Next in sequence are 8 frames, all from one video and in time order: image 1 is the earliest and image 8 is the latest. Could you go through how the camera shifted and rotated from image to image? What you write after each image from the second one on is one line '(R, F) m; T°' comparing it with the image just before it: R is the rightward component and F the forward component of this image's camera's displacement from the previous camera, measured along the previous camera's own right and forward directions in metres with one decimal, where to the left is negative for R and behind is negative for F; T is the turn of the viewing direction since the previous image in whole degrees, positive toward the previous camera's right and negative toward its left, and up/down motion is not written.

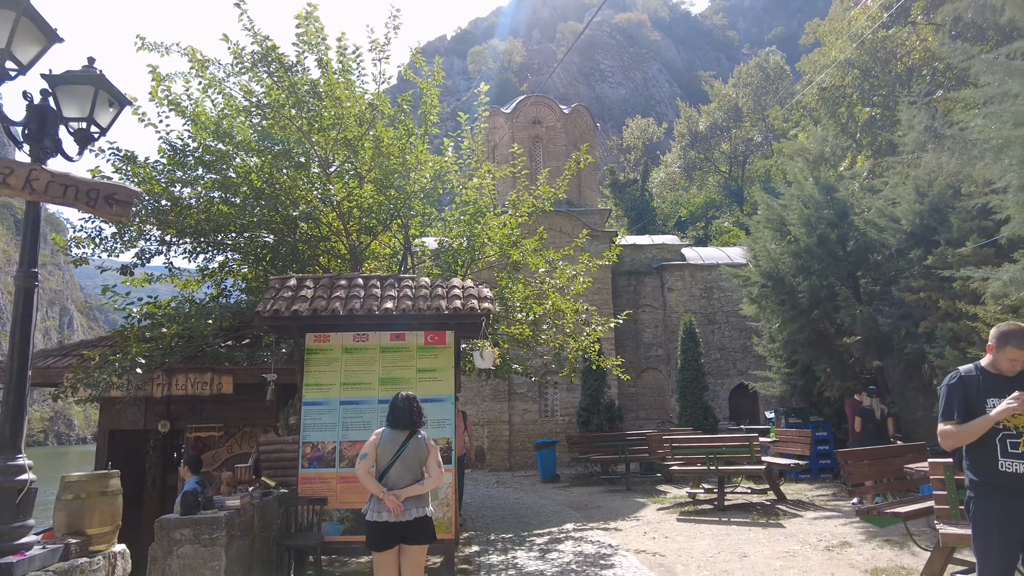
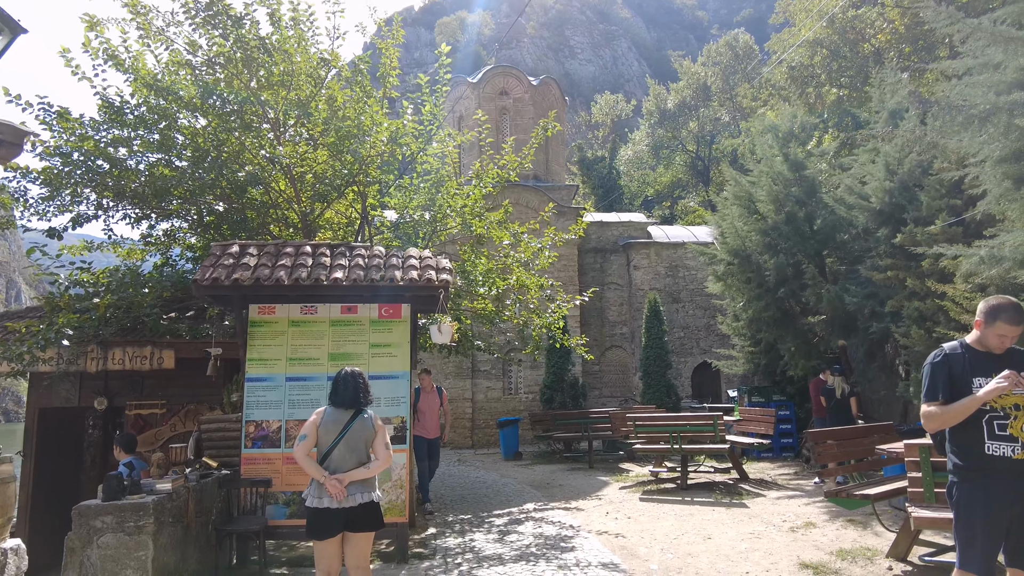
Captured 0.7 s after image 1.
(+0.1, +0.4) m; +3°
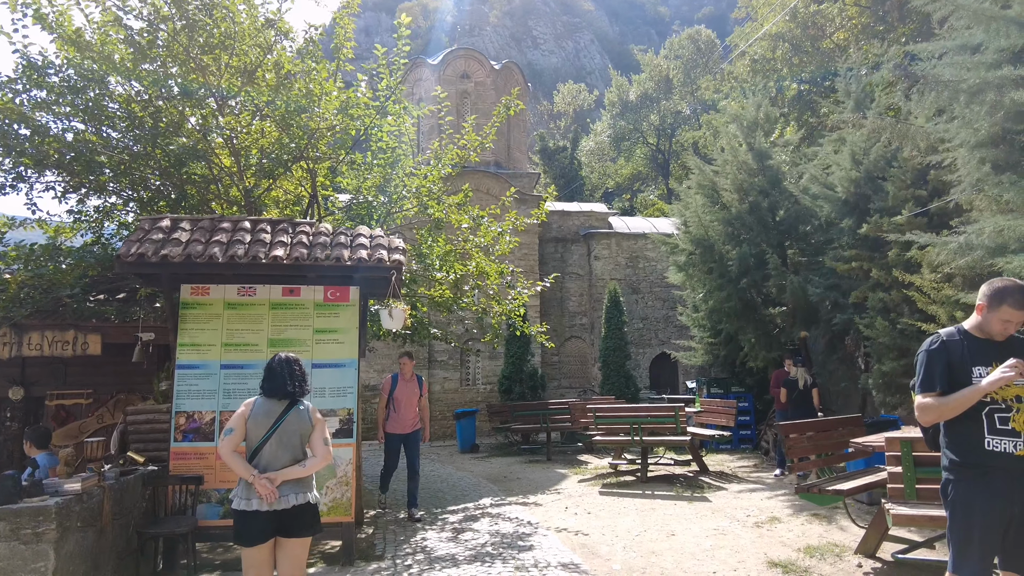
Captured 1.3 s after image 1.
(0.0, +0.4) m; +4°
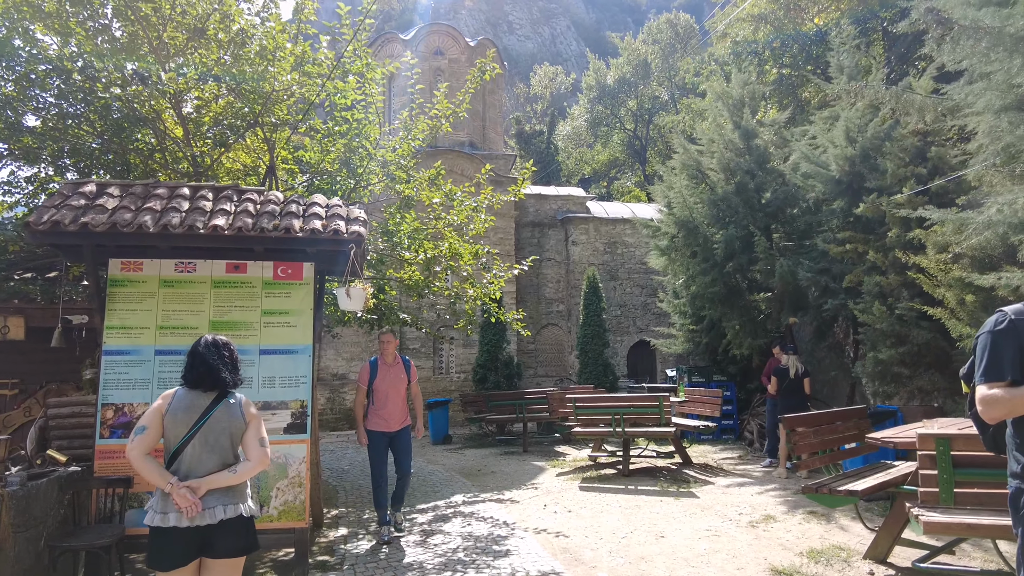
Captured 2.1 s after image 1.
(0.0, +0.6) m; +2°
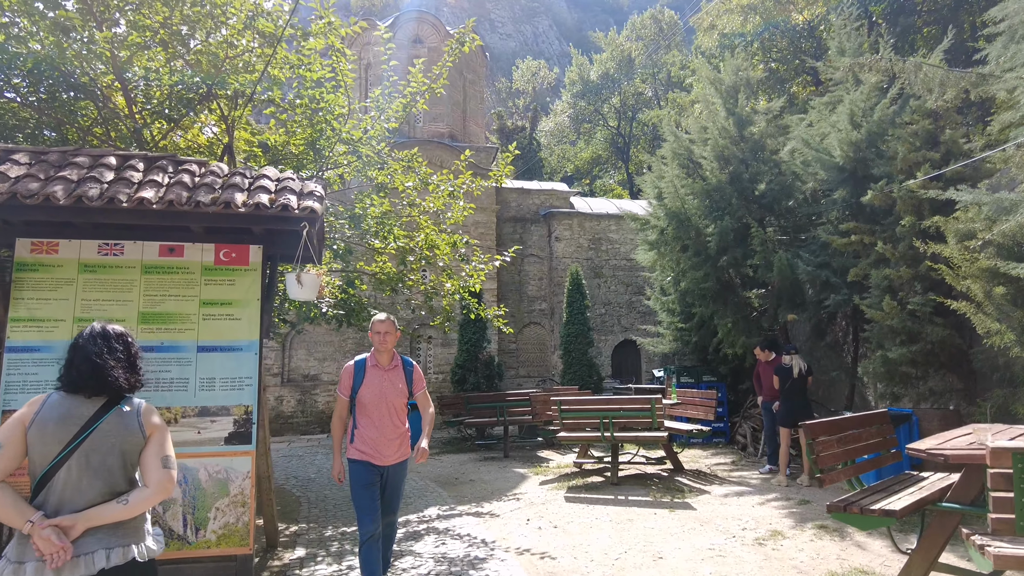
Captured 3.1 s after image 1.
(0.0, +0.7) m; +2°
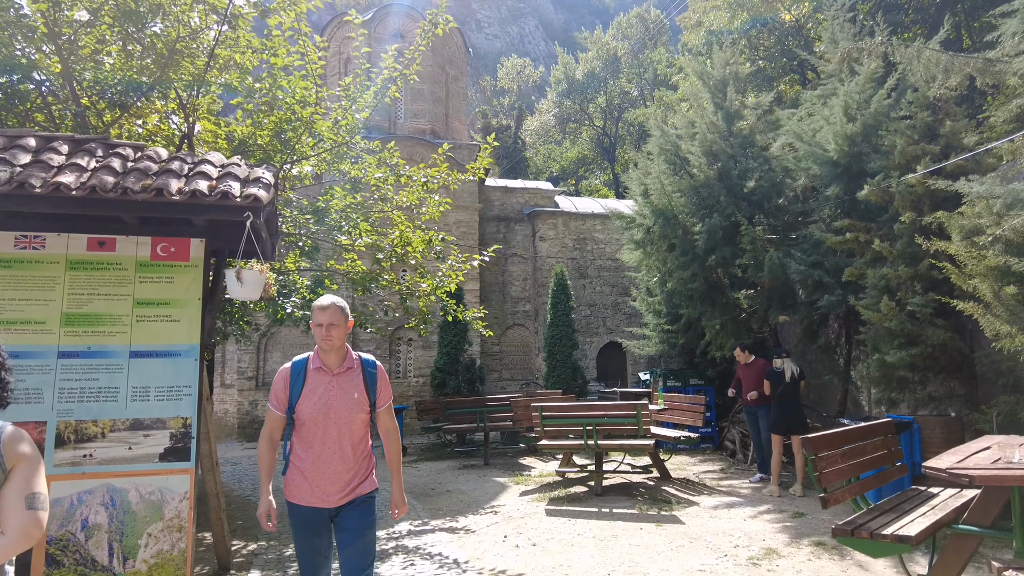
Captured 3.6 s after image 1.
(+0.1, +0.4) m; +1°
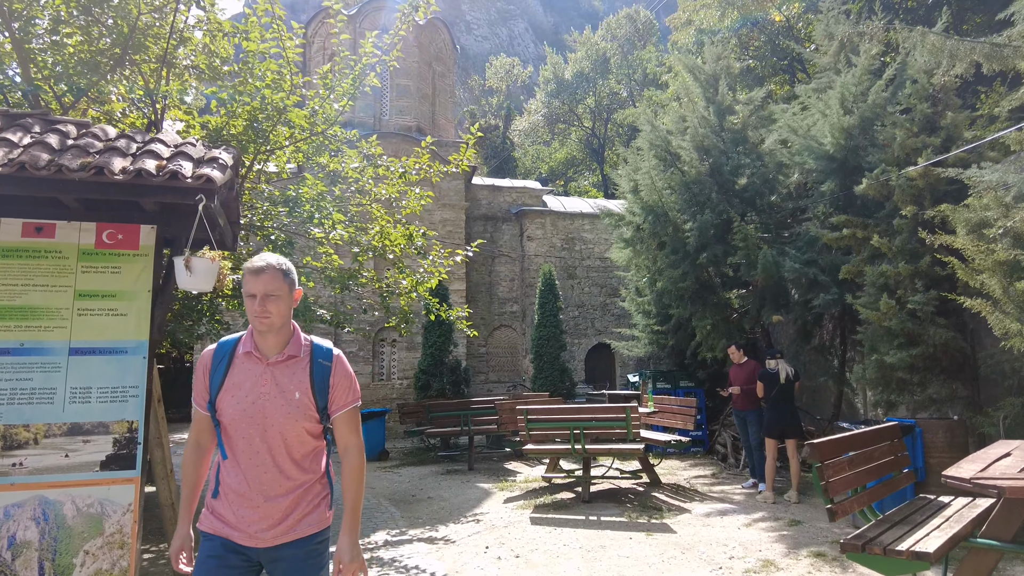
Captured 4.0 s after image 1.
(+0.1, +0.3) m; +1°
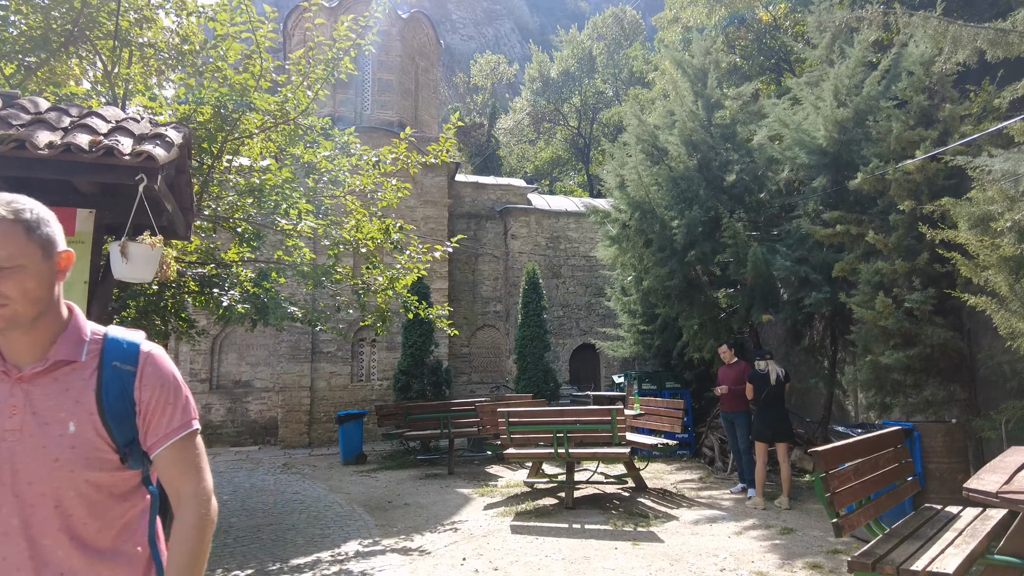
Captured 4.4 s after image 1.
(0.0, +0.3) m; +1°
